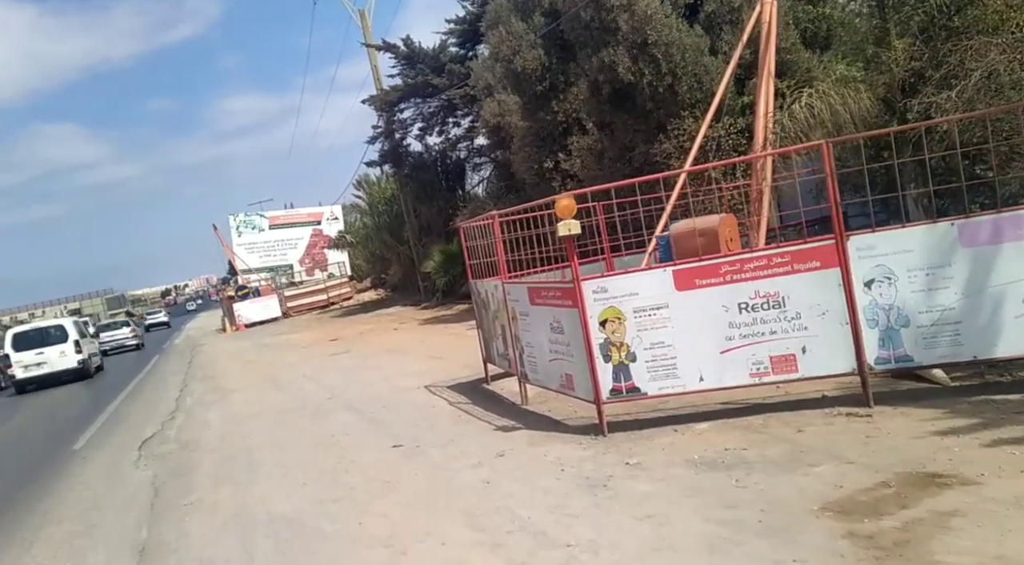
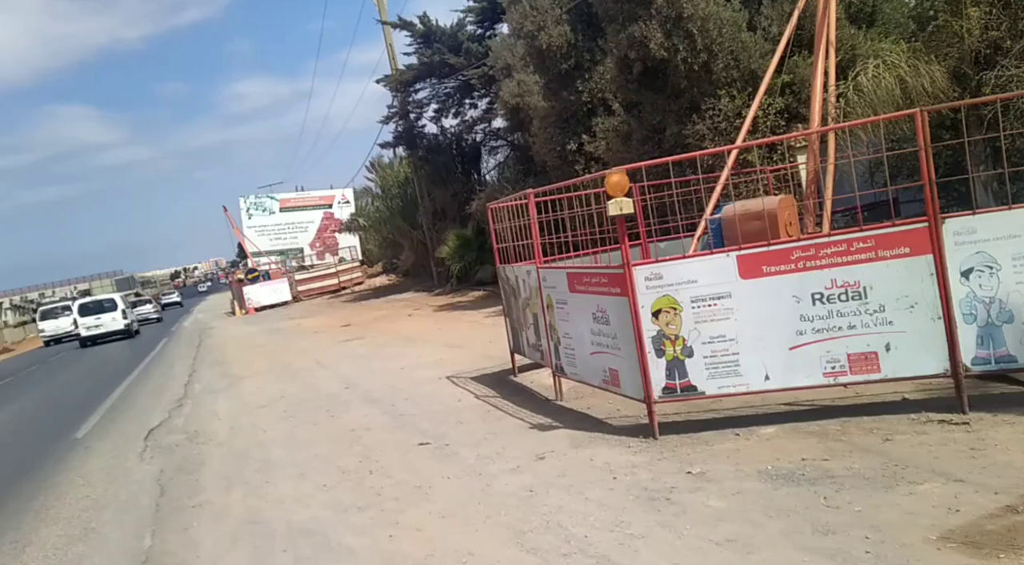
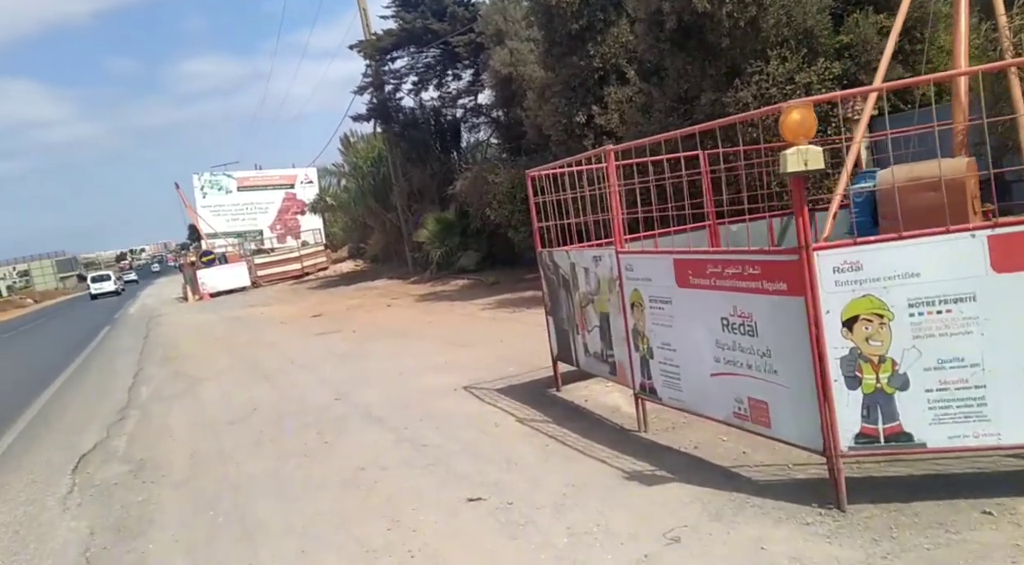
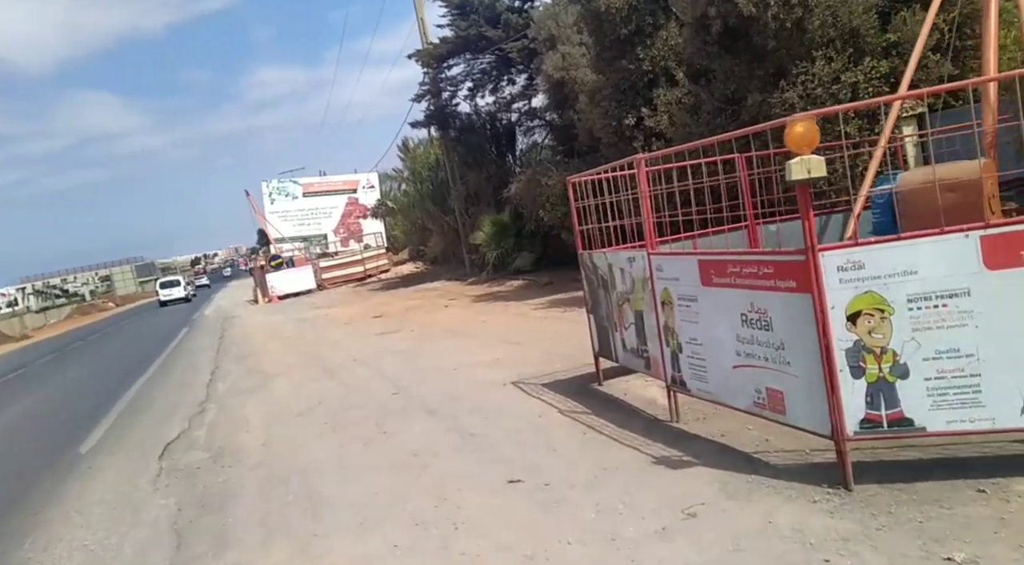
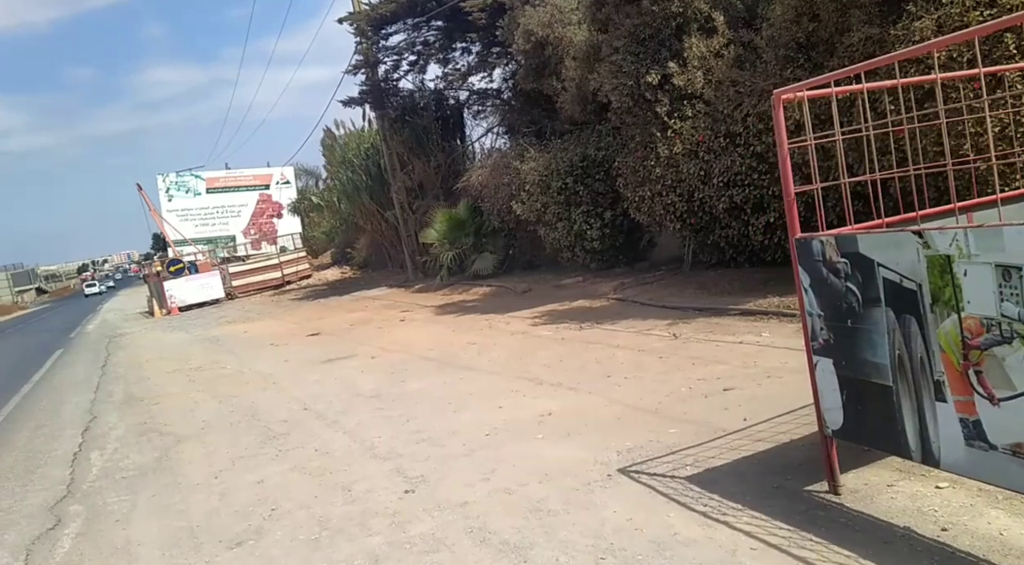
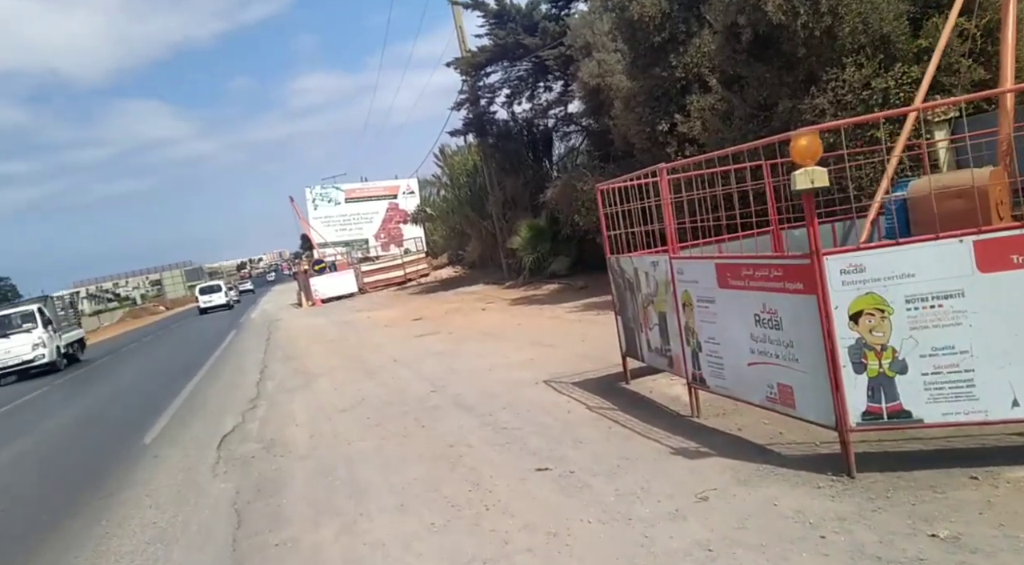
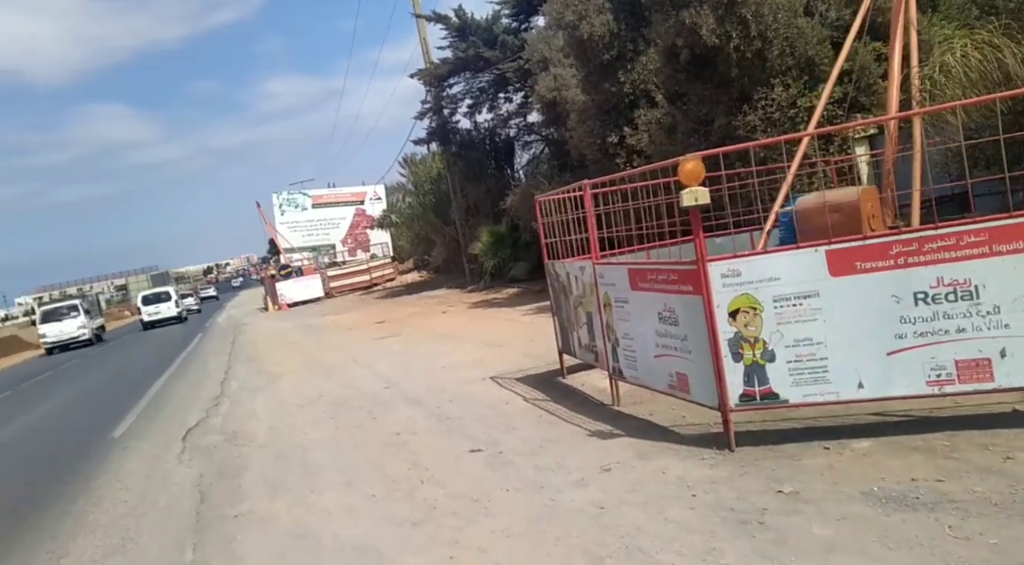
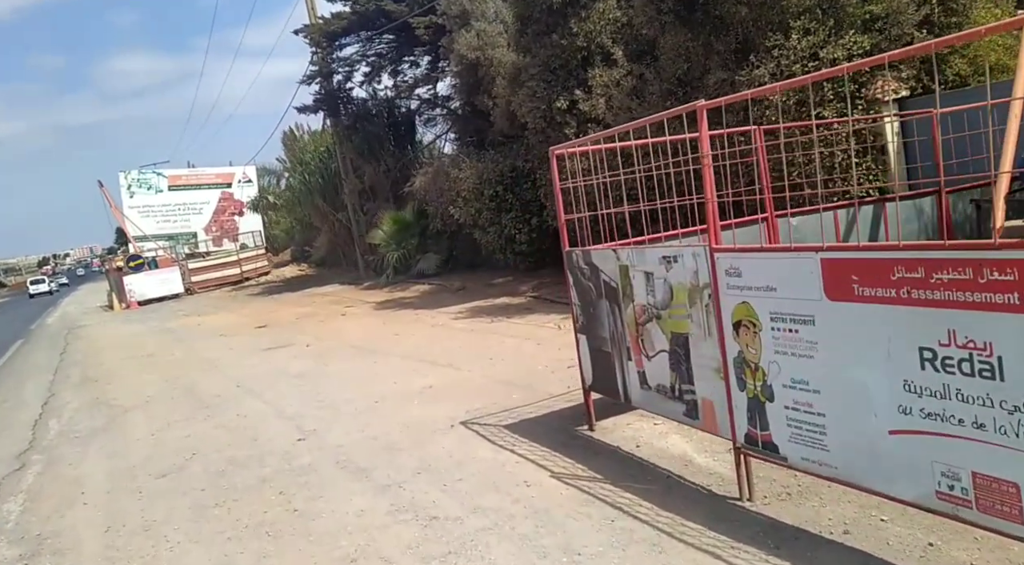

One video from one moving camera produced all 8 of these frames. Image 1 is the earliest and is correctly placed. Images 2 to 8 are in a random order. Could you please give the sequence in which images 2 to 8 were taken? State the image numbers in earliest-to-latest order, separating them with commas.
2, 7, 6, 4, 3, 8, 5
